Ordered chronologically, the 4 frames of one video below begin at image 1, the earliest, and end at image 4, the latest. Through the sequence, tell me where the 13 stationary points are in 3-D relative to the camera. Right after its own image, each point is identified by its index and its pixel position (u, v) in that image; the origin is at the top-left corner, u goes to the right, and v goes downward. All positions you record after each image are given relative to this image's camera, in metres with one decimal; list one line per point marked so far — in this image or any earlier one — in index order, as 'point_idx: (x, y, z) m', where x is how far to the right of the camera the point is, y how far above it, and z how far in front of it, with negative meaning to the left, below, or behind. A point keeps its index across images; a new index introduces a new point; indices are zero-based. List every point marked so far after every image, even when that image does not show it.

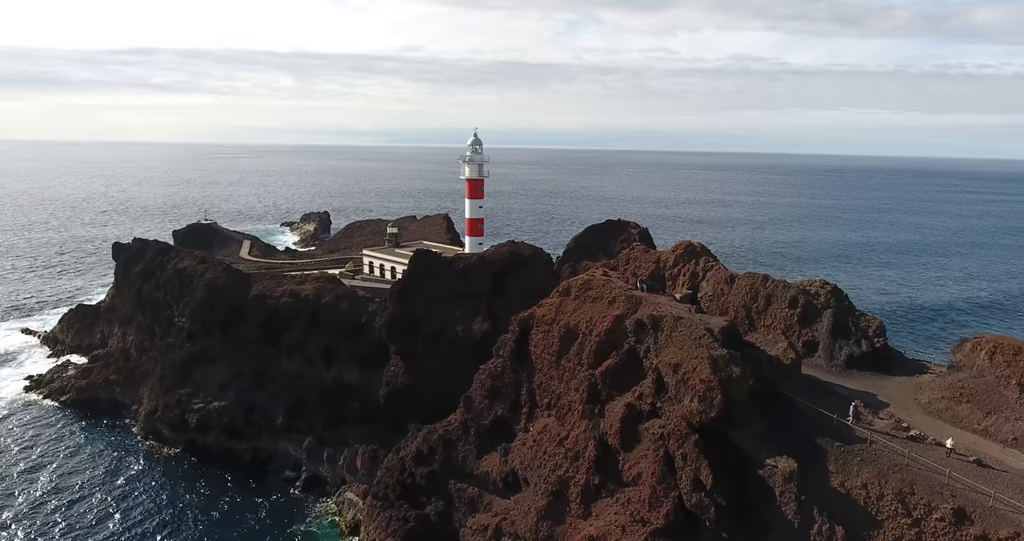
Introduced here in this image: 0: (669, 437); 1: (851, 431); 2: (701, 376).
0: (+4.1, -4.4, +19.7) m
1: (+8.8, -4.2, +19.5) m
2: (+5.0, -2.8, +19.9) m
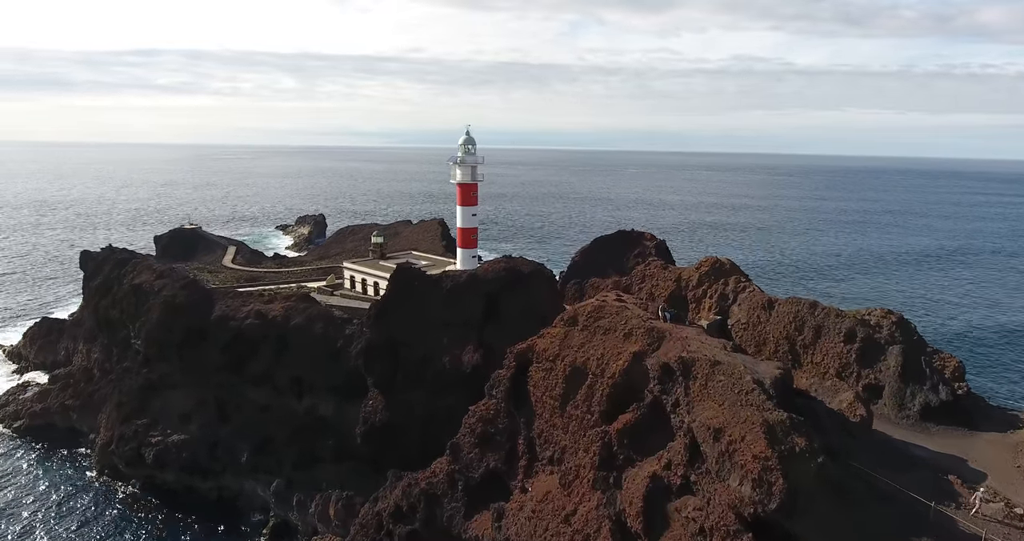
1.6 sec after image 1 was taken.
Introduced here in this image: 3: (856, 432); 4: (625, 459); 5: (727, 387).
0: (+3.9, -5.2, +14.8) m
1: (+8.7, -5.0, +14.7) m
2: (+4.9, -3.6, +15.0) m
3: (+8.1, -3.8, +17.6) m
4: (+2.8, -4.7, +18.5) m
5: (+5.0, -2.7, +17.4) m
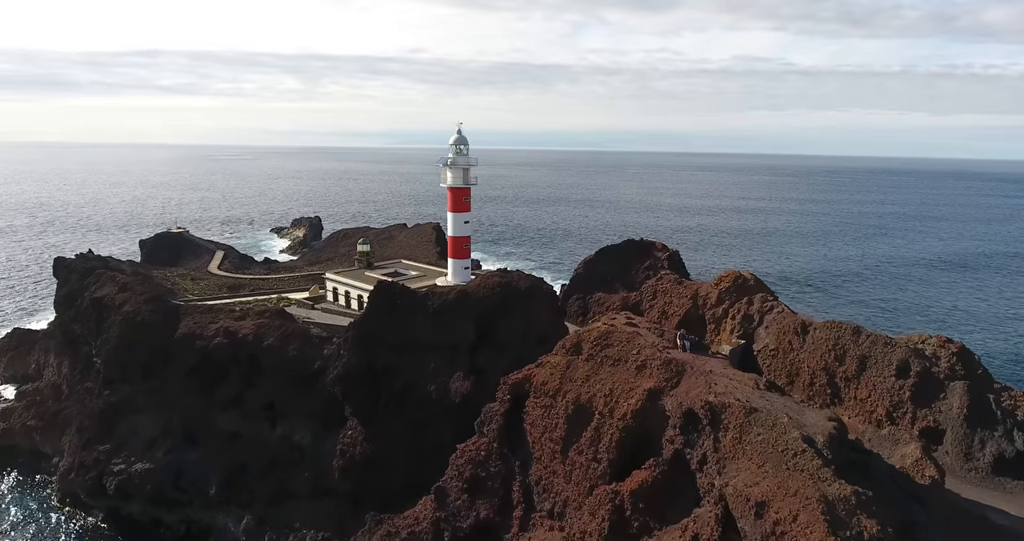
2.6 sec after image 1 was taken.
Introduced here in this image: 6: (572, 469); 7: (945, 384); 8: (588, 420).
0: (+3.7, -5.7, +11.5) m
1: (+8.5, -5.5, +11.3) m
2: (+4.7, -4.1, +11.7) m
3: (+8.0, -4.4, +14.3) m
4: (+2.6, -5.2, +15.2) m
5: (+4.8, -3.2, +14.0) m
6: (+1.5, -4.9, +18.5) m
7: (+10.7, -2.8, +18.3) m
8: (+1.9, -3.8, +18.9) m
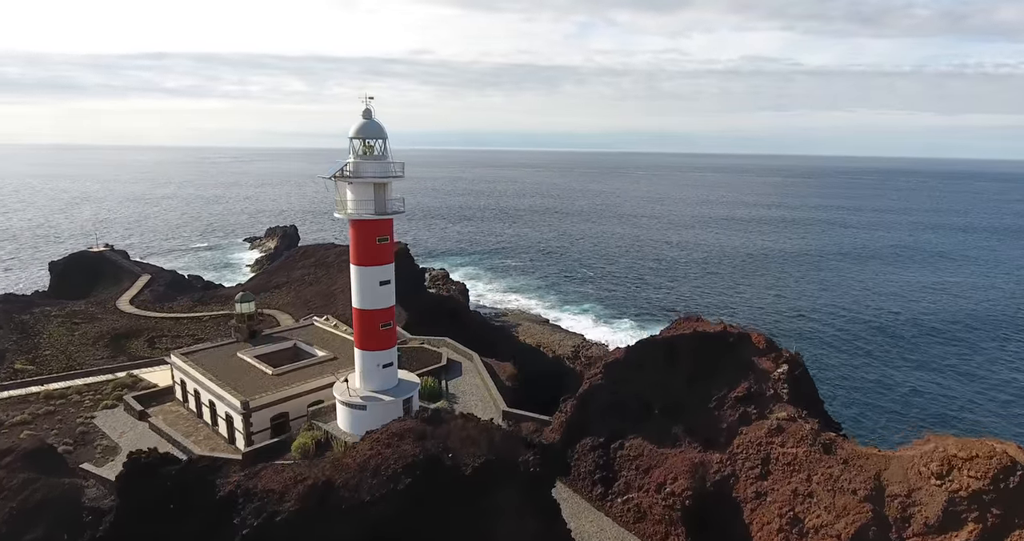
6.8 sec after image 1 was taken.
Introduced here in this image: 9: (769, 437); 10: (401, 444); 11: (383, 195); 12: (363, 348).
0: (+2.6, -8.0, -3.4) m
1: (+7.3, -7.8, -3.6) m
2: (+3.5, -6.5, -3.2) m
3: (+6.8, -6.7, -0.6) m
4: (+1.5, -7.6, +0.3) m
5: (+3.7, -5.6, -0.9) m
6: (+0.4, -7.3, +3.6) m
7: (+9.6, -5.1, +3.4) m
8: (+0.8, -6.1, +4.0) m
9: (+4.5, -2.8, +12.5) m
10: (-1.7, -2.6, +12.5) m
11: (-3.1, +2.0, +17.7) m
12: (-3.5, -1.8, +17.8) m
